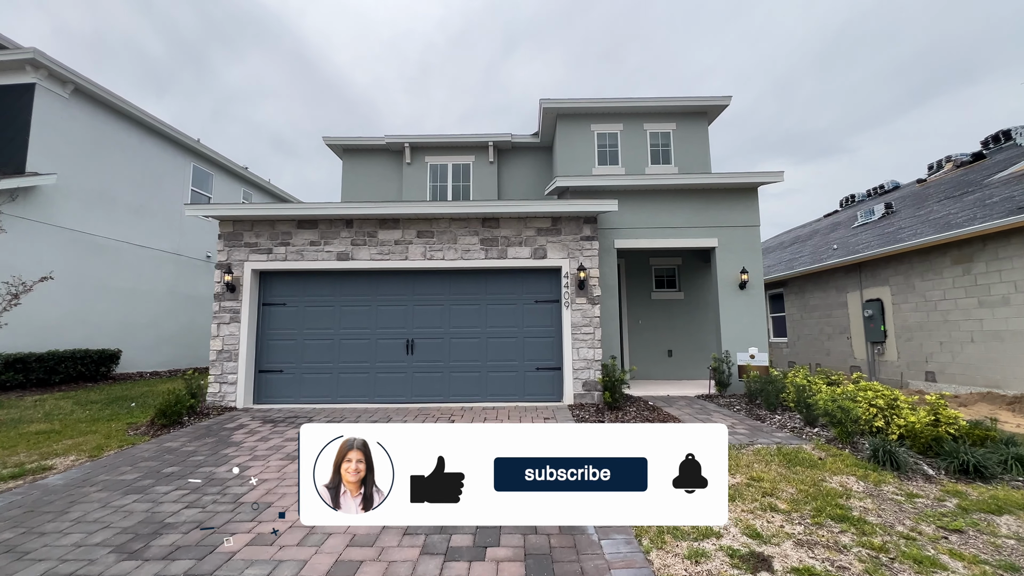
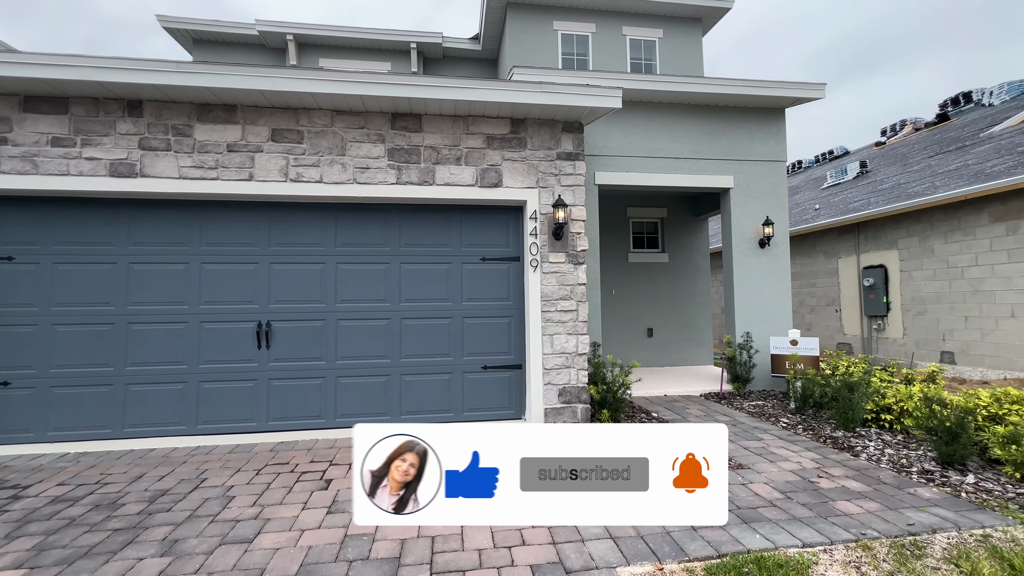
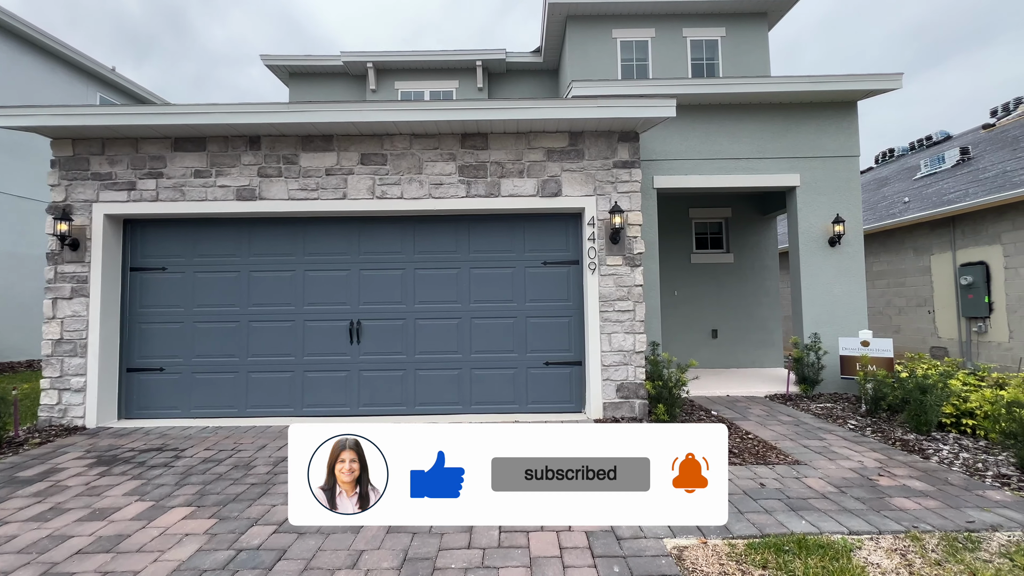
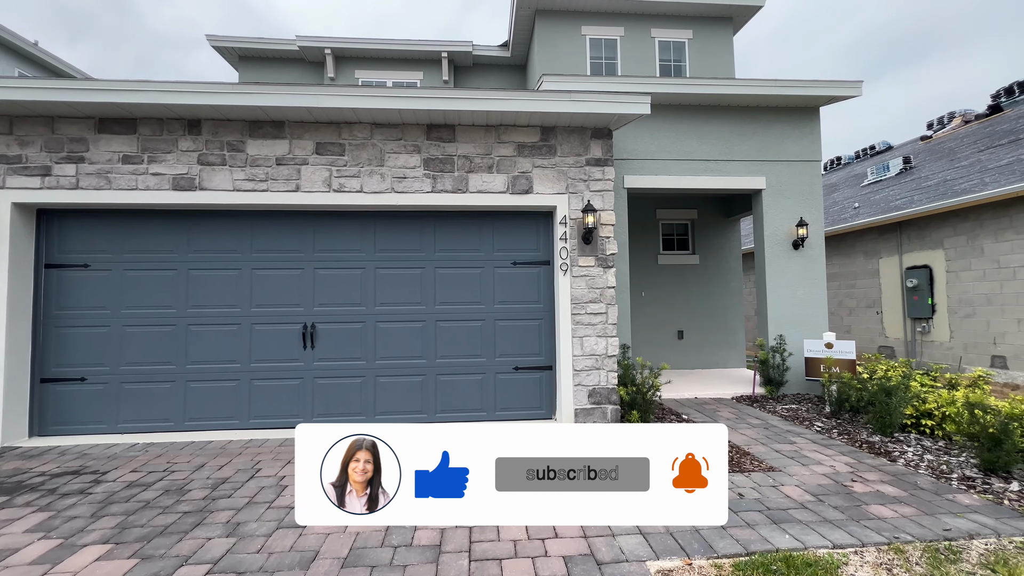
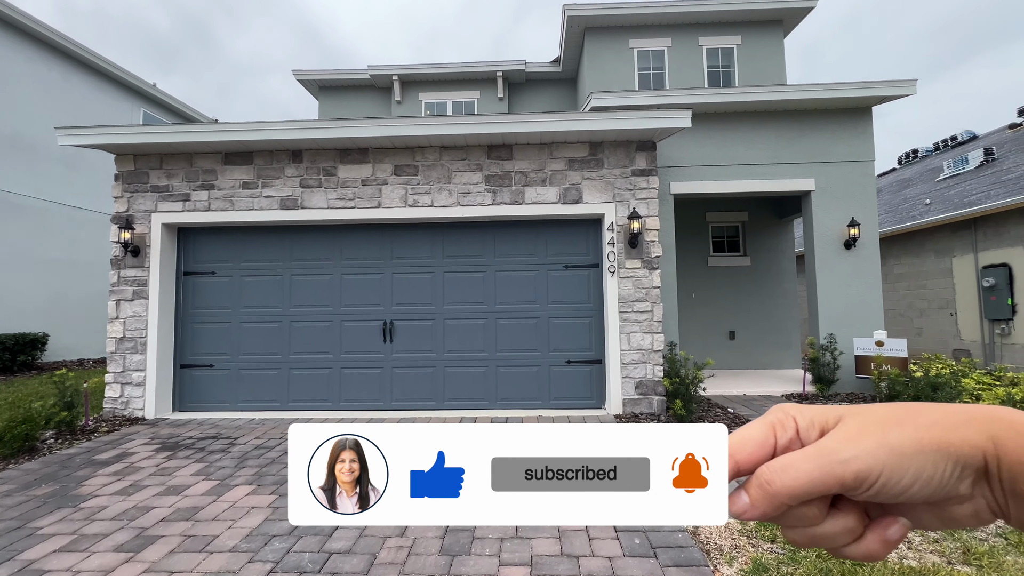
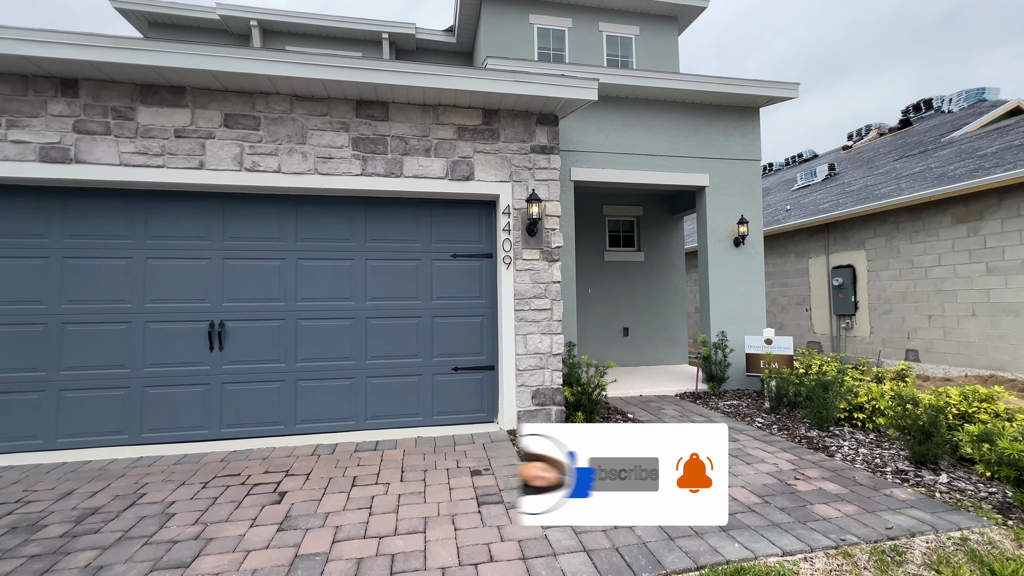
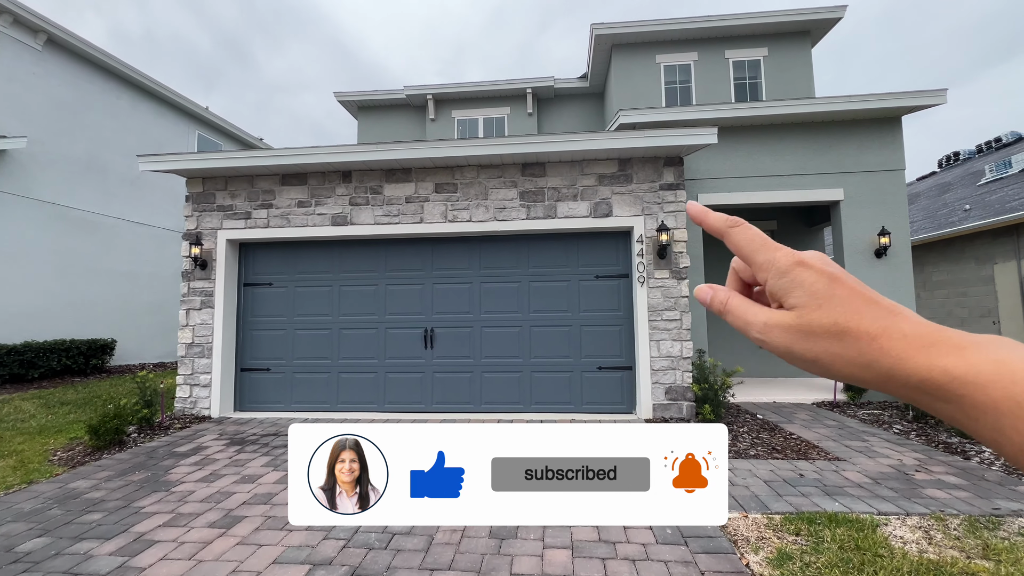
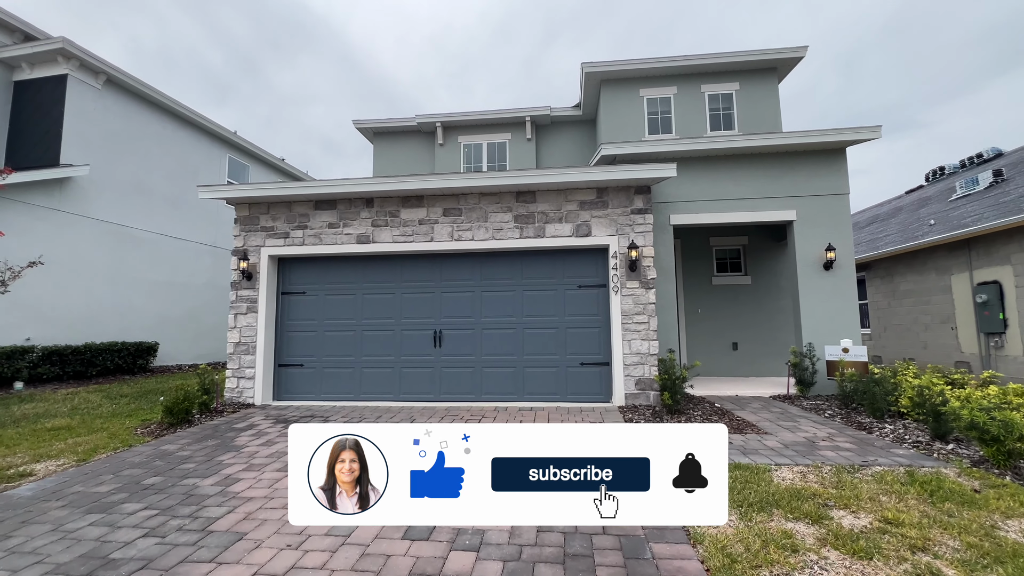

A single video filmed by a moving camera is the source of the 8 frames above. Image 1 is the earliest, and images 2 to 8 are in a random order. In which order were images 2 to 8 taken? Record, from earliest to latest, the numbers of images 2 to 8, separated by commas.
8, 7, 5, 3, 4, 2, 6
